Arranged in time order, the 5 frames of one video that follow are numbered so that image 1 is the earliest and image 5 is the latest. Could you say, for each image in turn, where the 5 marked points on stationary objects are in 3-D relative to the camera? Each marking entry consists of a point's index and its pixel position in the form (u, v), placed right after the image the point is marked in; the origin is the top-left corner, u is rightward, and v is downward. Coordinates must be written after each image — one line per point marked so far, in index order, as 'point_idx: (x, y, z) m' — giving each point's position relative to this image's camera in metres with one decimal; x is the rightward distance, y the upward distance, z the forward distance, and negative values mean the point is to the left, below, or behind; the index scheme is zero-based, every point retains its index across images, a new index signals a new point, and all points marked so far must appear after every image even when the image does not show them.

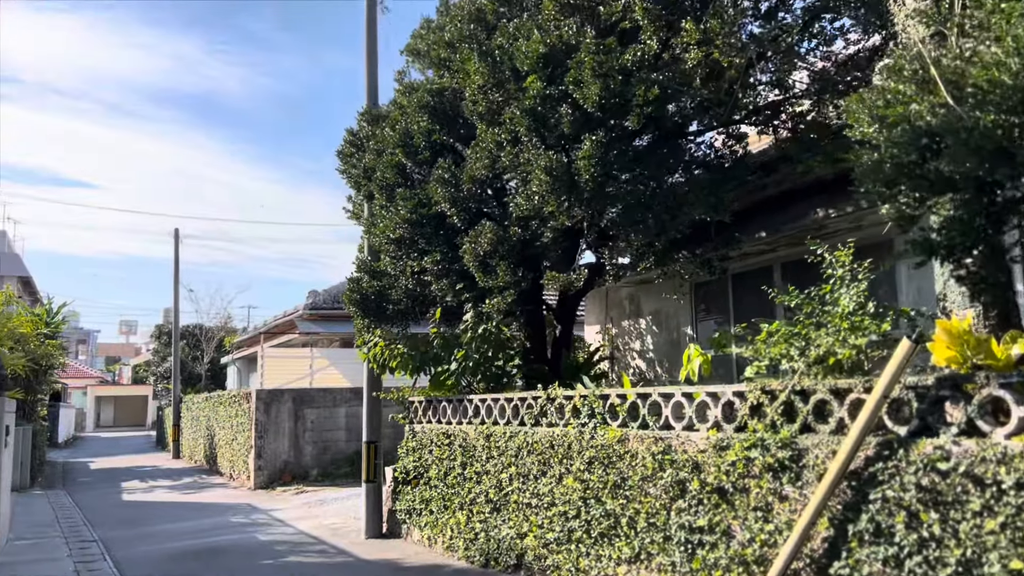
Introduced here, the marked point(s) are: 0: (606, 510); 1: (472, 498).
0: (+0.7, -1.7, +6.2) m
1: (-0.4, -2.1, +8.0) m
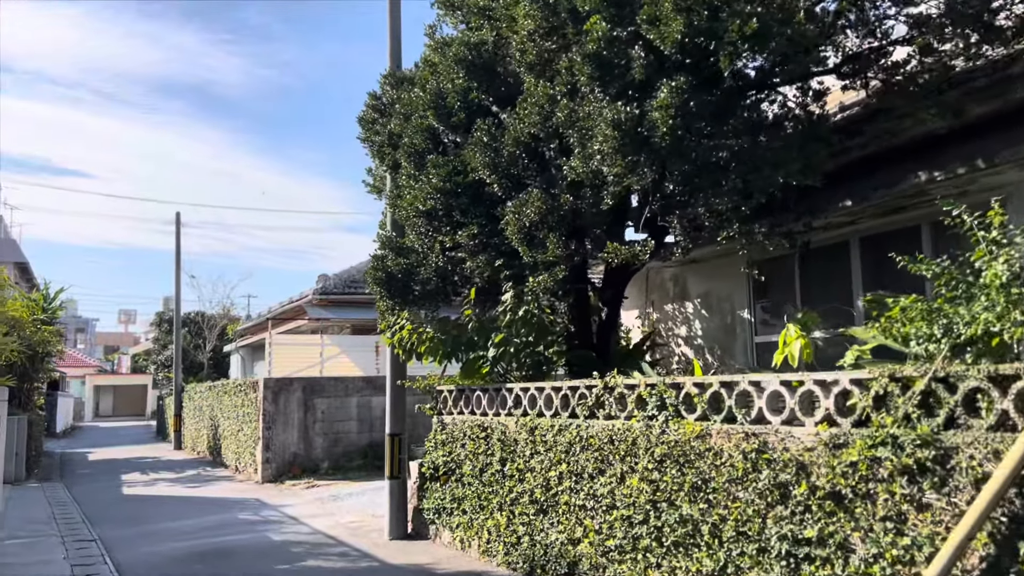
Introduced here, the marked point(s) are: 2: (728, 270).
0: (+1.1, -1.5, +5.4) m
1: (0.0, -1.9, +7.2) m
2: (+2.3, +0.2, +8.8) m
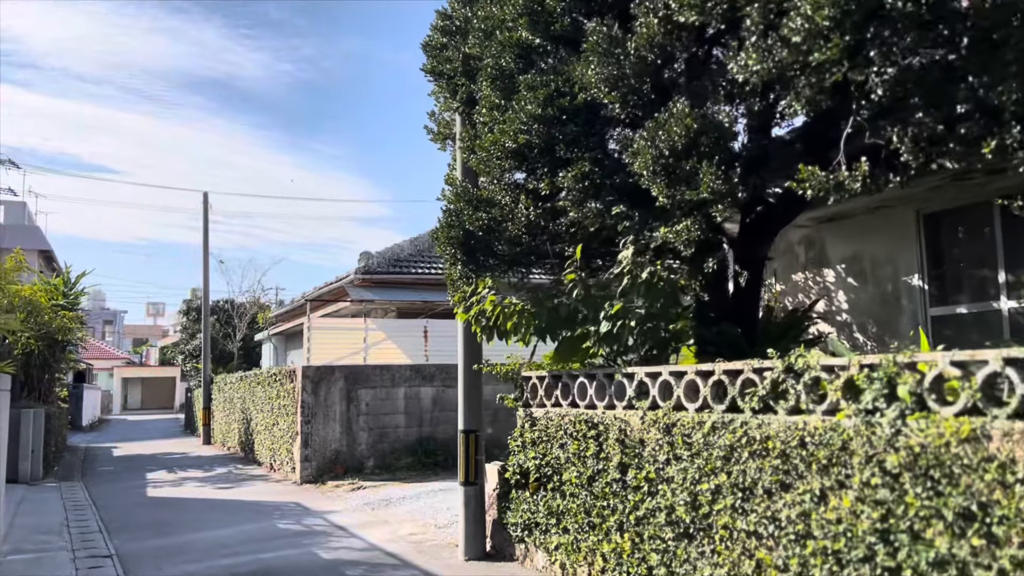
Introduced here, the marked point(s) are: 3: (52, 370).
0: (+2.0, -1.2, +3.7) m
1: (+0.9, -1.6, +5.5) m
2: (+3.2, +0.5, +7.0) m
3: (-10.3, -1.8, +18.1) m
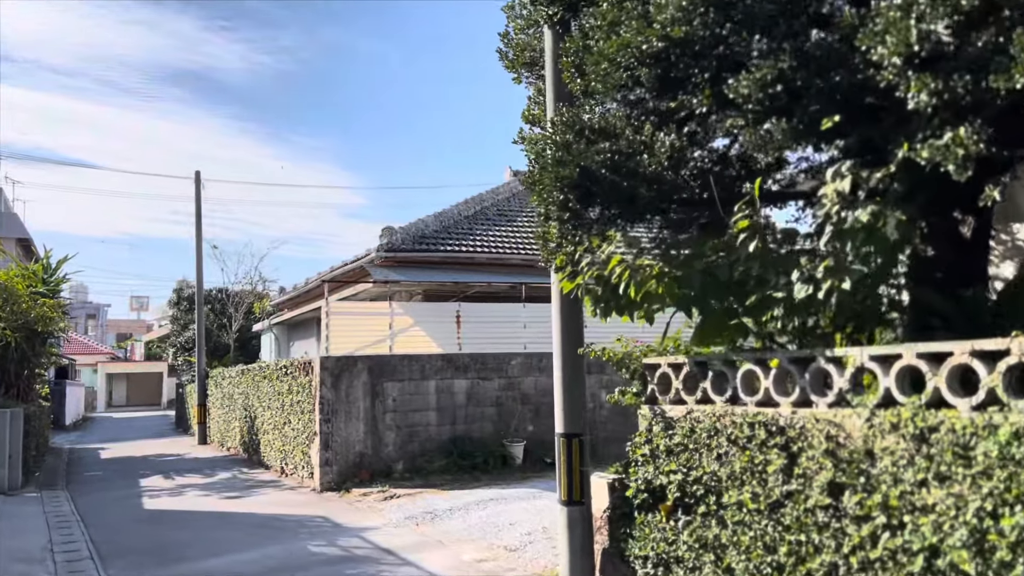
0: (+2.8, -1.0, +2.1) m
1: (+1.7, -1.3, +3.9) m
2: (+4.0, +0.8, +5.4) m
3: (-9.7, -1.5, +16.2) m
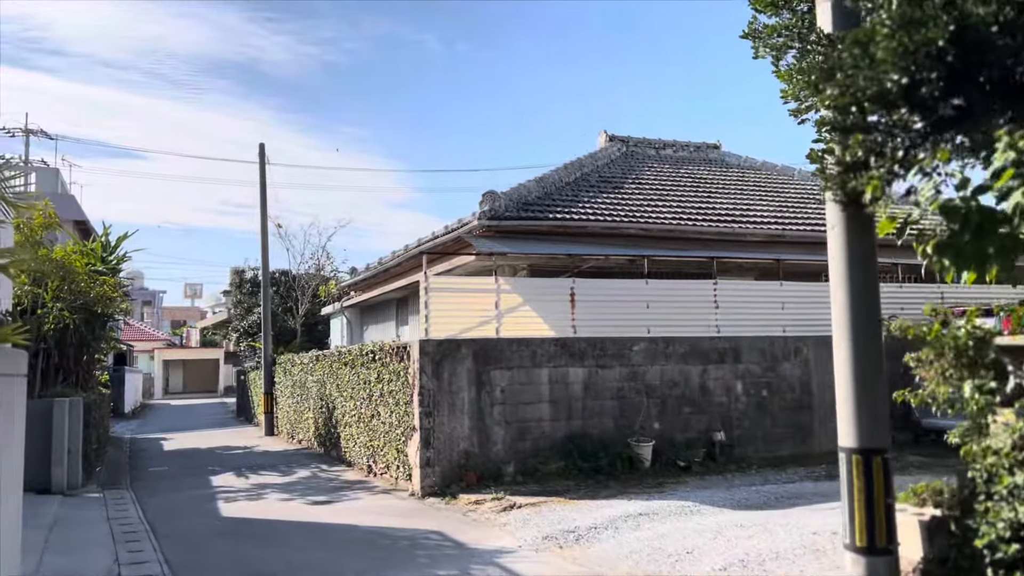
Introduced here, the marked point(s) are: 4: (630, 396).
0: (+3.9, -0.8, +0.1) m
1: (+2.9, -1.1, +2.0) m
2: (+5.3, +1.1, +3.3) m
3: (-7.8, -1.1, +14.9) m
4: (+1.6, -1.4, +10.8) m
